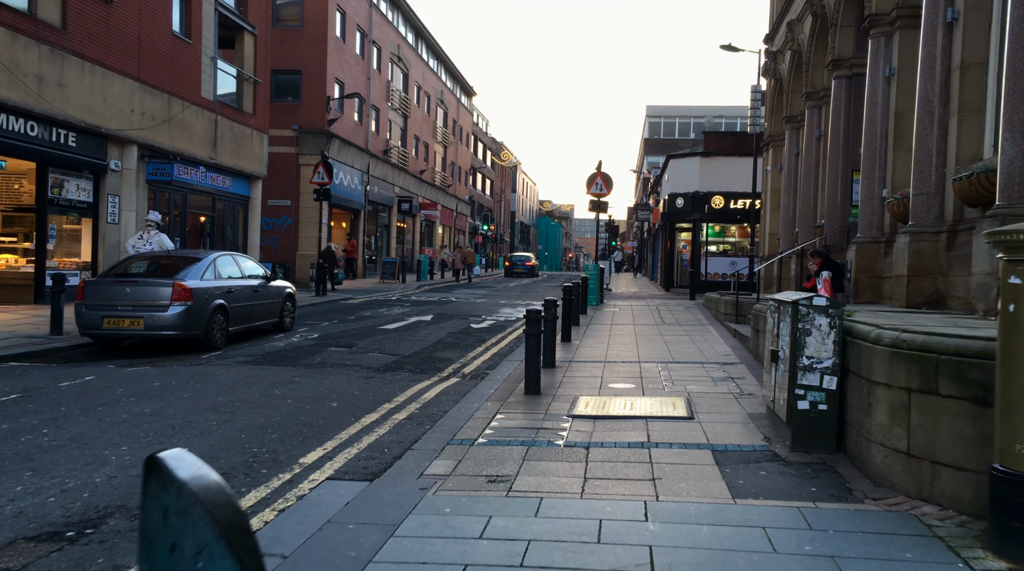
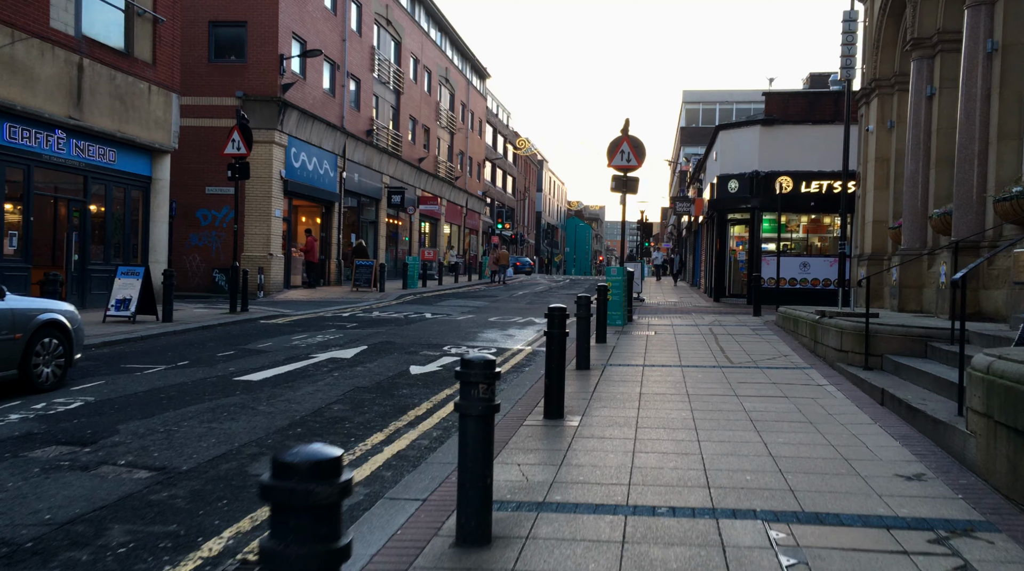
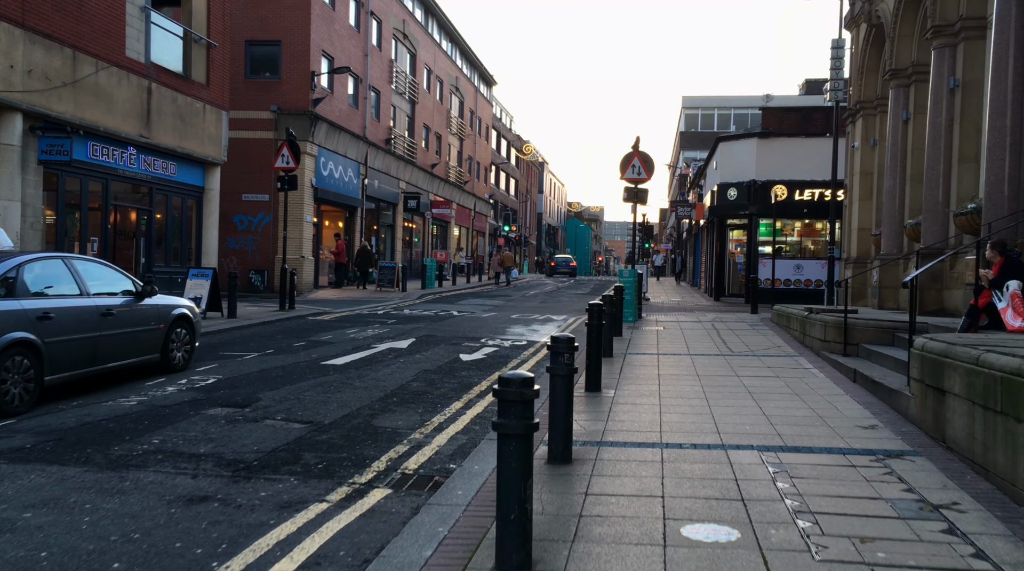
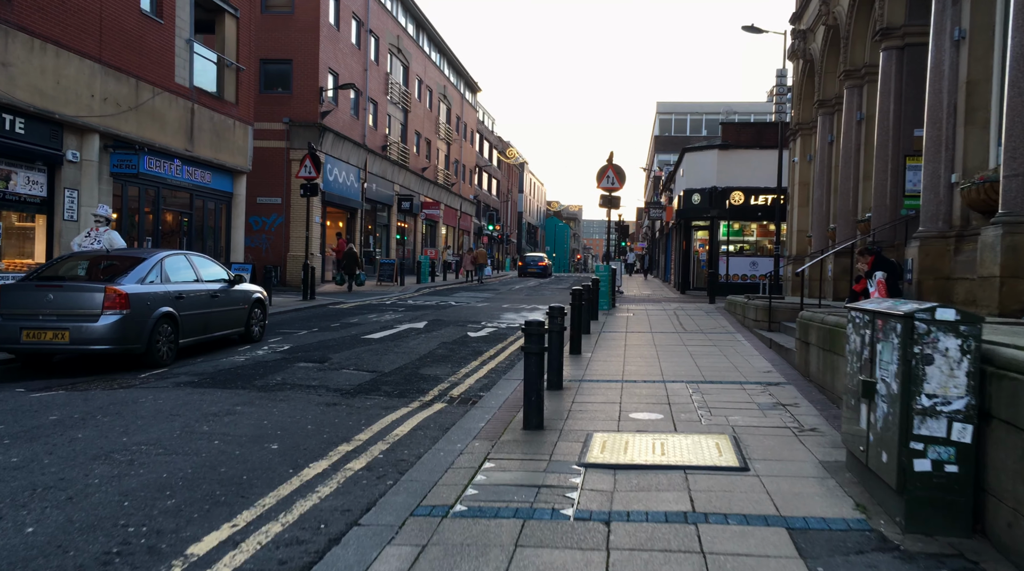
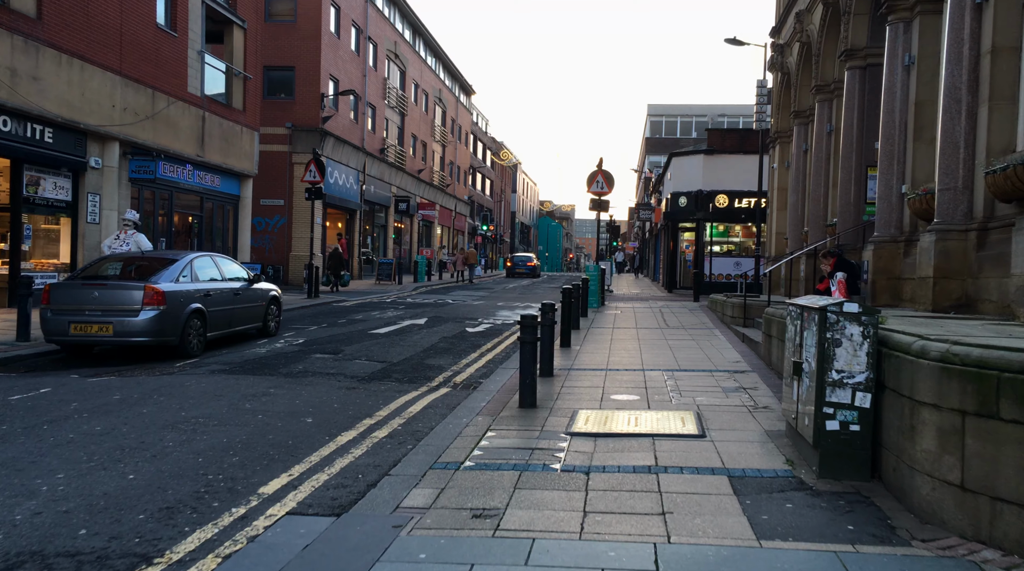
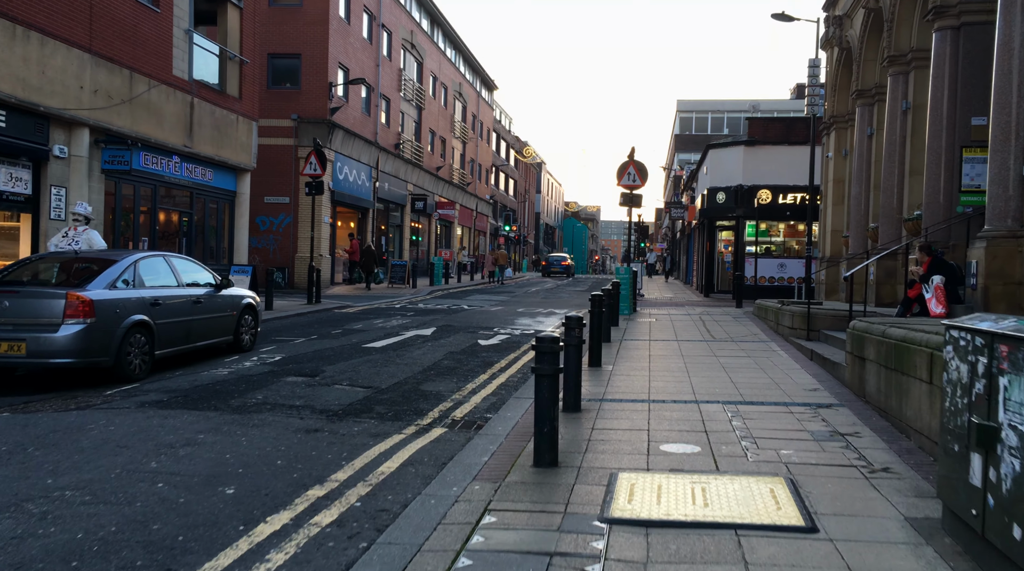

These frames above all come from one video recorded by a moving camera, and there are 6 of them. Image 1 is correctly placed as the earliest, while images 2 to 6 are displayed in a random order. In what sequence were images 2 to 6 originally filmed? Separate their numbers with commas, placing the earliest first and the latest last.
5, 4, 6, 3, 2
